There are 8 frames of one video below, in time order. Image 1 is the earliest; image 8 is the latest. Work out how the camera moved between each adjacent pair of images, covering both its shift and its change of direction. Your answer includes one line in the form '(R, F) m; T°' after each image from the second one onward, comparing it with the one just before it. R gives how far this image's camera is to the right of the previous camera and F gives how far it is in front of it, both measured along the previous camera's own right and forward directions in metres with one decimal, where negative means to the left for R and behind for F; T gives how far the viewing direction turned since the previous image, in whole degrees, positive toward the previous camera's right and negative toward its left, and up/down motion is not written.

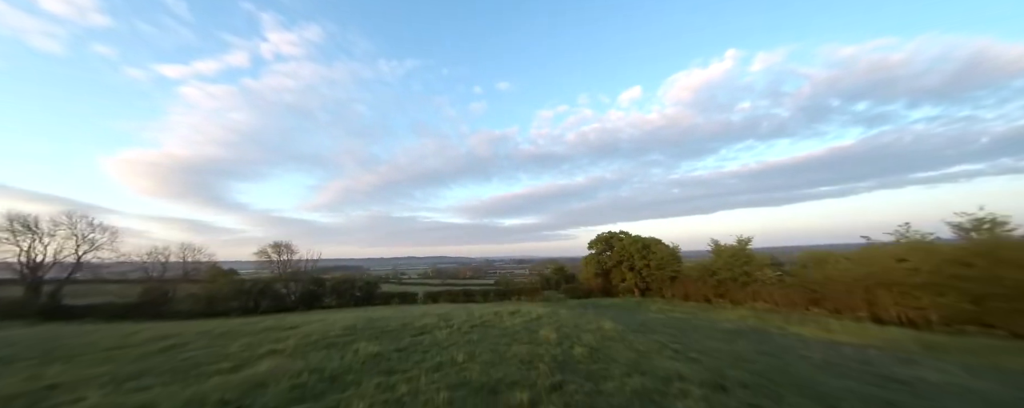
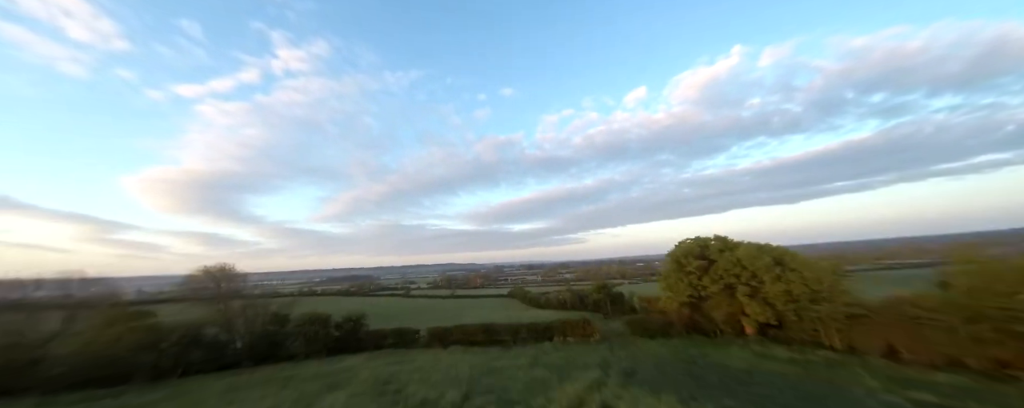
(-0.5, +2.5) m; -1°
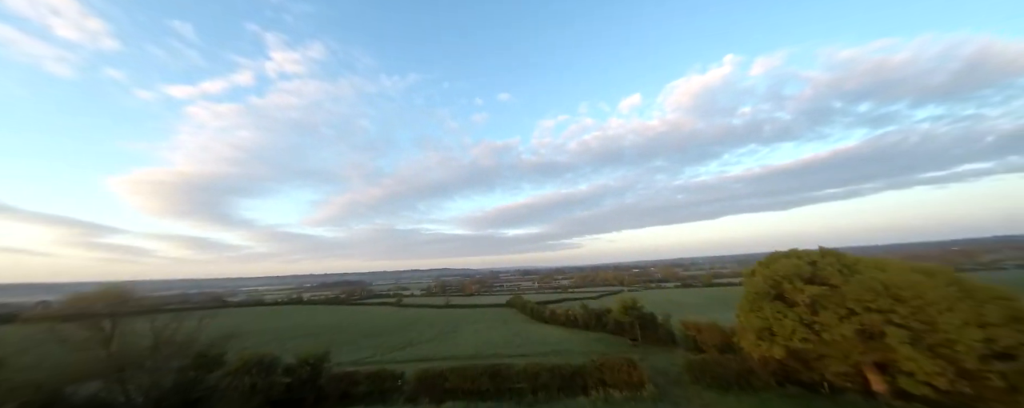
(-0.3, +1.6) m; +1°
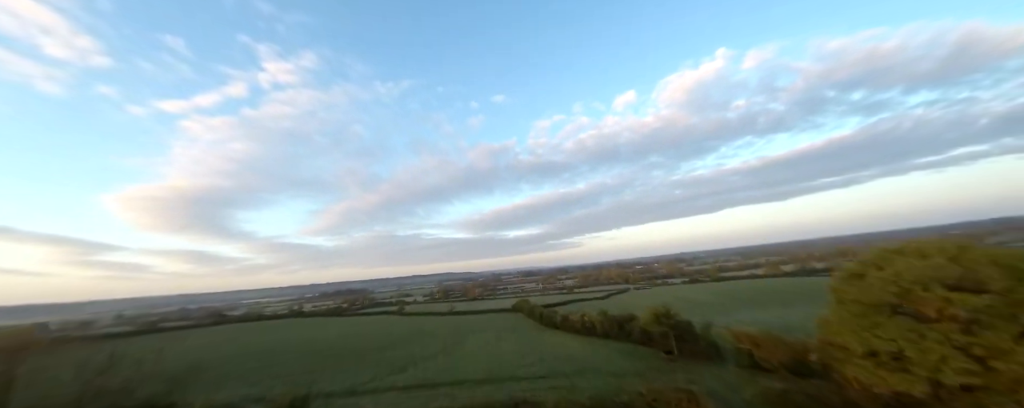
(-0.3, +0.8) m; 0°
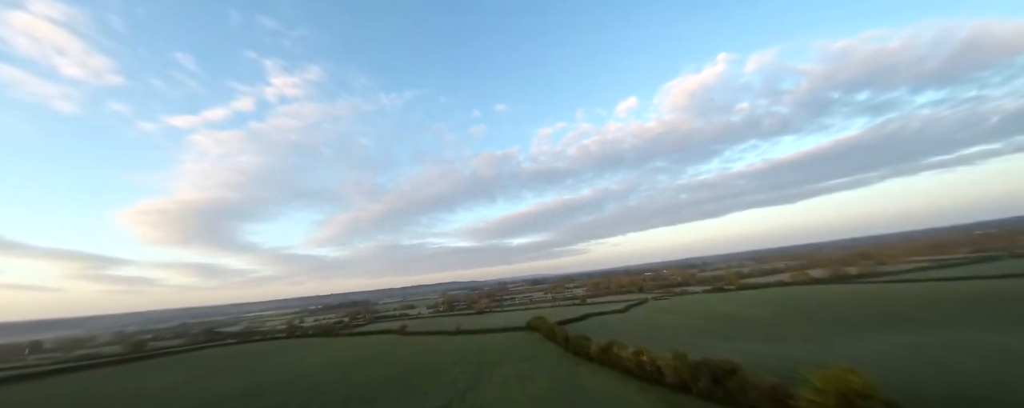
(-0.7, +2.9) m; -1°
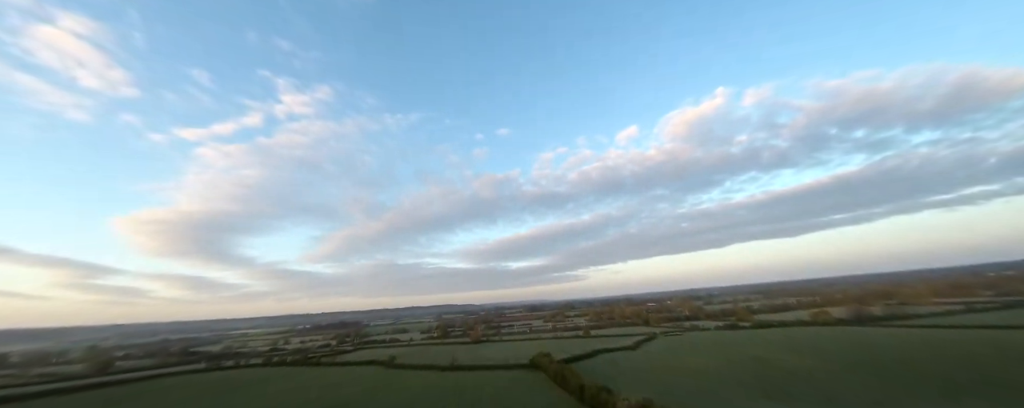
(-0.6, +2.3) m; 0°
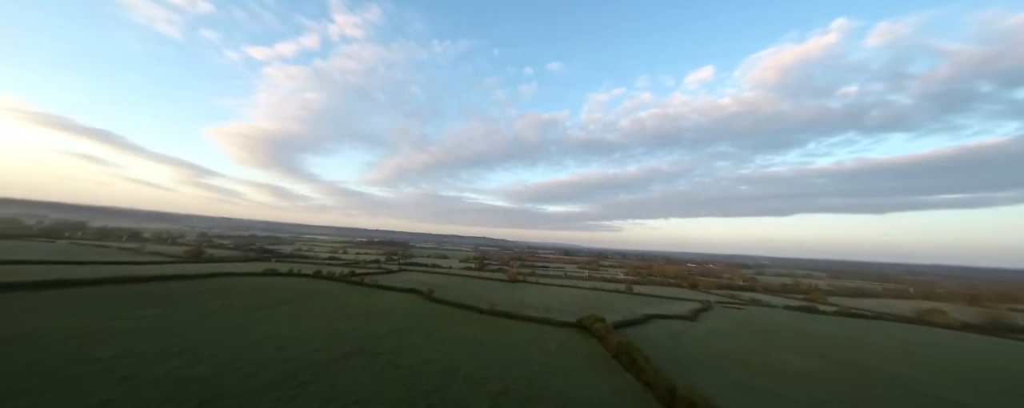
(-1.6, +4.7) m; -7°
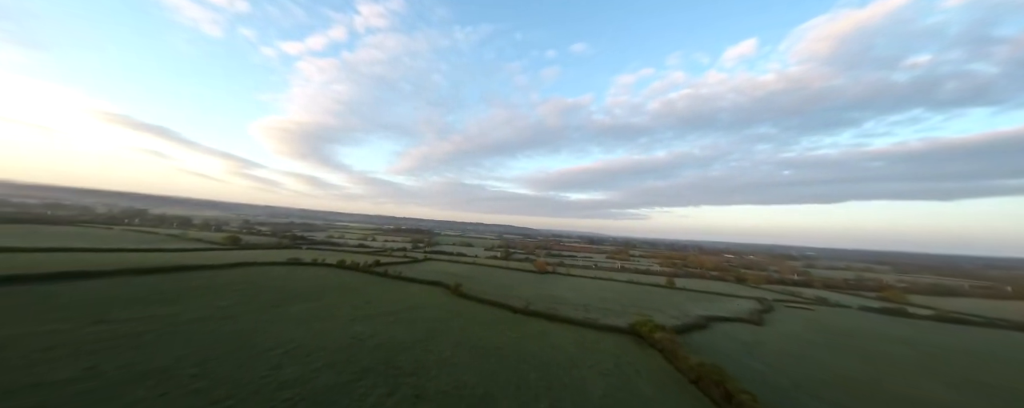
(-1.0, +3.7) m; -4°
